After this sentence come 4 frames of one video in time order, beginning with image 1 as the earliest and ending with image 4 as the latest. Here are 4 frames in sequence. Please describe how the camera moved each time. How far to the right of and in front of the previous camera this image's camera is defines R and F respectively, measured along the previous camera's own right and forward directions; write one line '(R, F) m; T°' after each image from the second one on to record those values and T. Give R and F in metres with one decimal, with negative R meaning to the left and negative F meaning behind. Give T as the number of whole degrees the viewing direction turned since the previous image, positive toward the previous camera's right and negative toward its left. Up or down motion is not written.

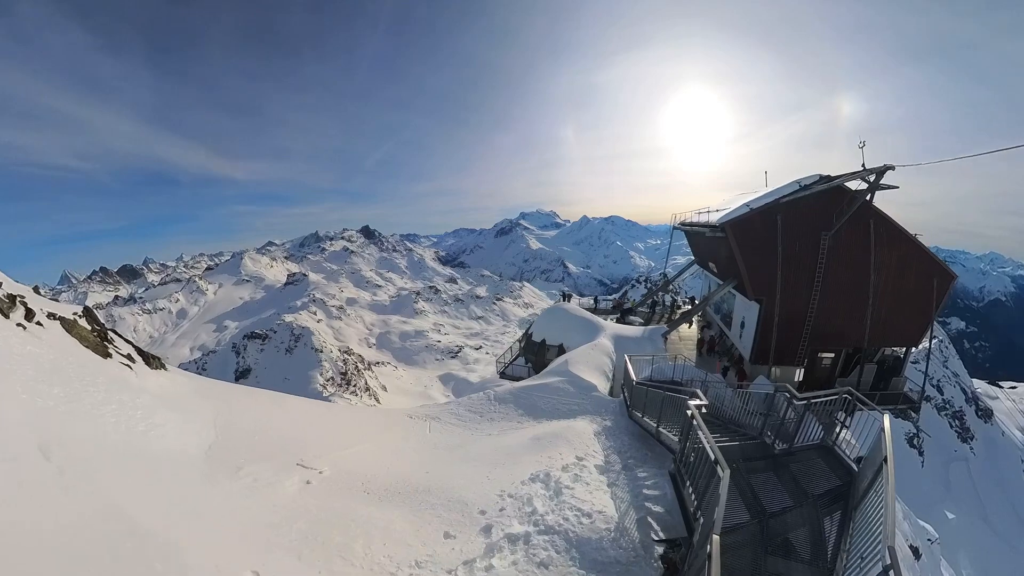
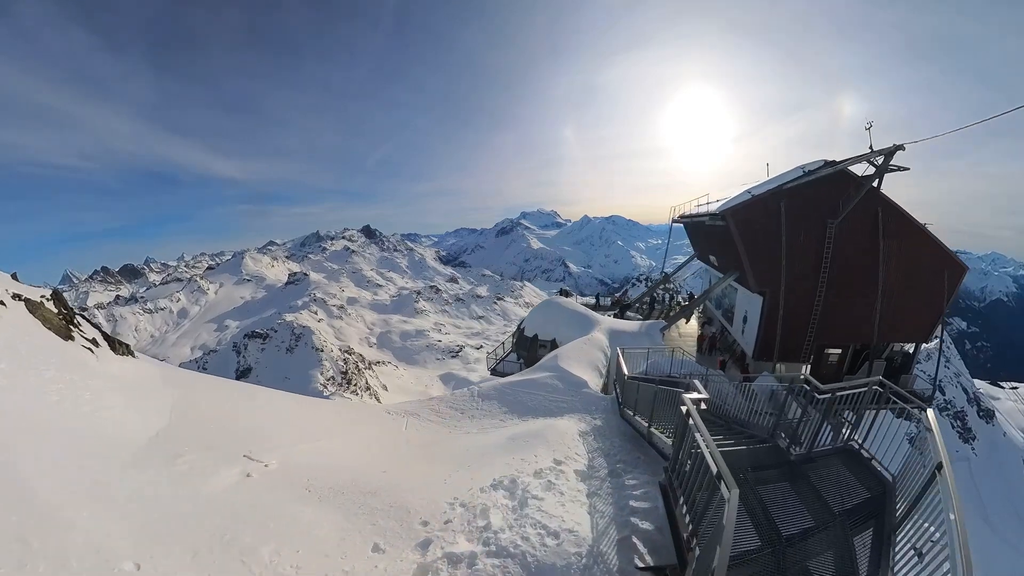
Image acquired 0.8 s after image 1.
(+0.4, +1.0) m; 0°
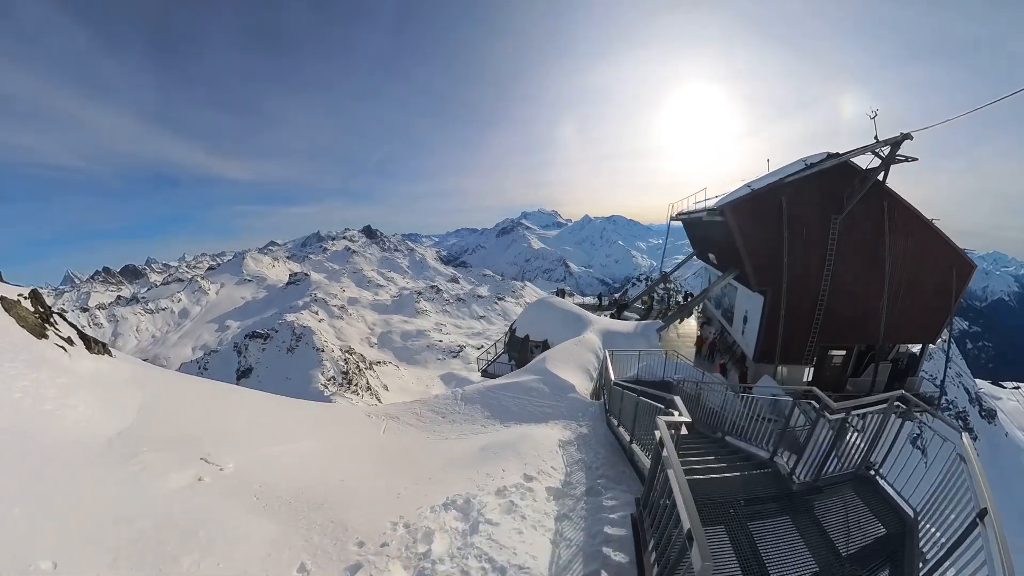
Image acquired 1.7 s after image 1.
(+0.4, +0.8) m; 0°
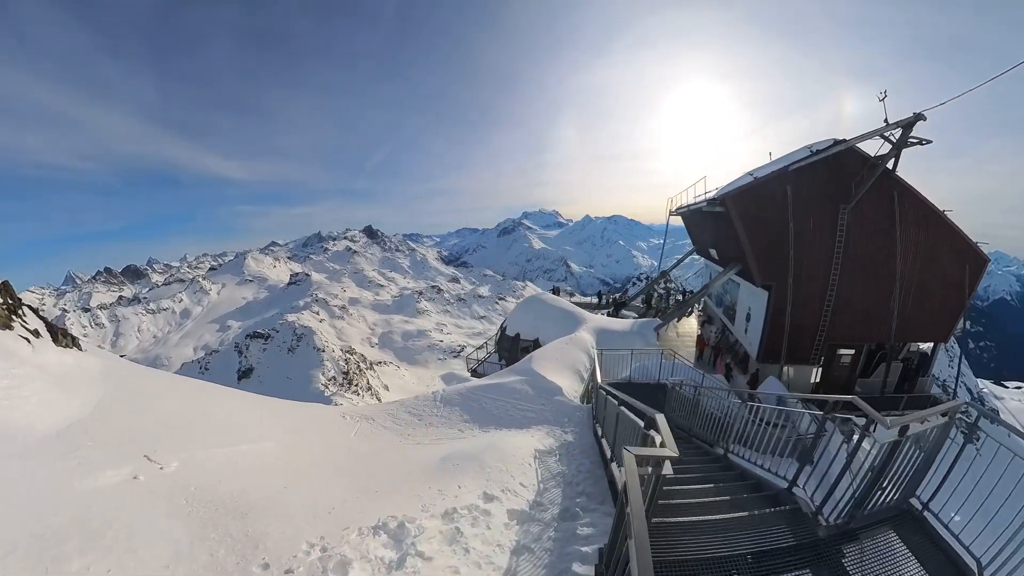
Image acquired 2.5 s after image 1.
(+0.4, +1.0) m; 0°
